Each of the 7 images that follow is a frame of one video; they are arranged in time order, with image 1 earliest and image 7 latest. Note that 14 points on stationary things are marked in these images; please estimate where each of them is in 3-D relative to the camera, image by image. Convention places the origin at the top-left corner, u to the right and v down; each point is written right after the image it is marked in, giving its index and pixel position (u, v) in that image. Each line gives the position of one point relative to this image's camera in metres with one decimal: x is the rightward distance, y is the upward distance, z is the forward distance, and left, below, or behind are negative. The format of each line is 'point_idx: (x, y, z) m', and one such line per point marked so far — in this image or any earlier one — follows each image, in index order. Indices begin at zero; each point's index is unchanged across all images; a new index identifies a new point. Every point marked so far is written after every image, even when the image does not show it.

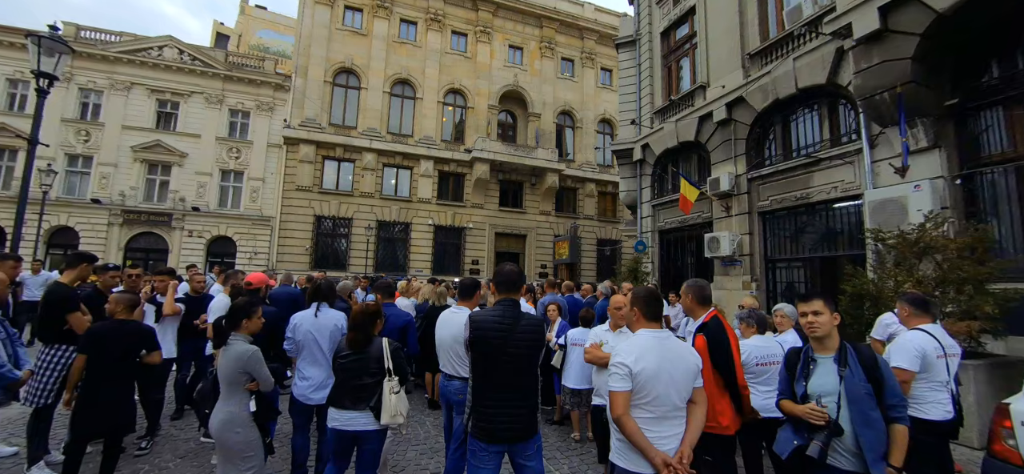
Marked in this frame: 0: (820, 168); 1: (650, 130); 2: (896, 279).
0: (+6.9, +1.6, +9.3) m
1: (+4.9, +3.8, +14.8) m
2: (+5.2, -0.6, +5.7) m
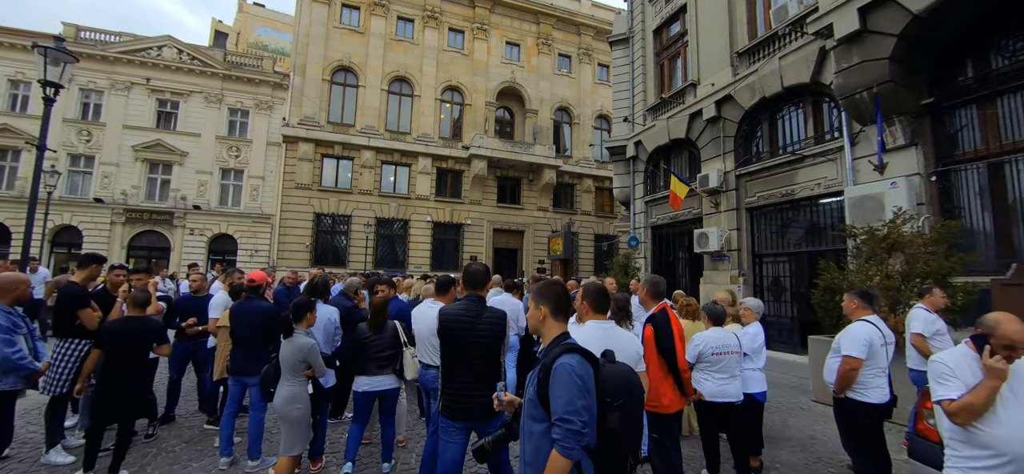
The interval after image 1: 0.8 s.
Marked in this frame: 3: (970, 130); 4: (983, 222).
0: (+6.7, +1.7, +9.6) m
1: (+4.7, +4.0, +15.0) m
2: (+5.0, -0.5, +6.0) m
3: (+8.0, +1.9, +7.3) m
4: (+8.0, +0.3, +7.0) m
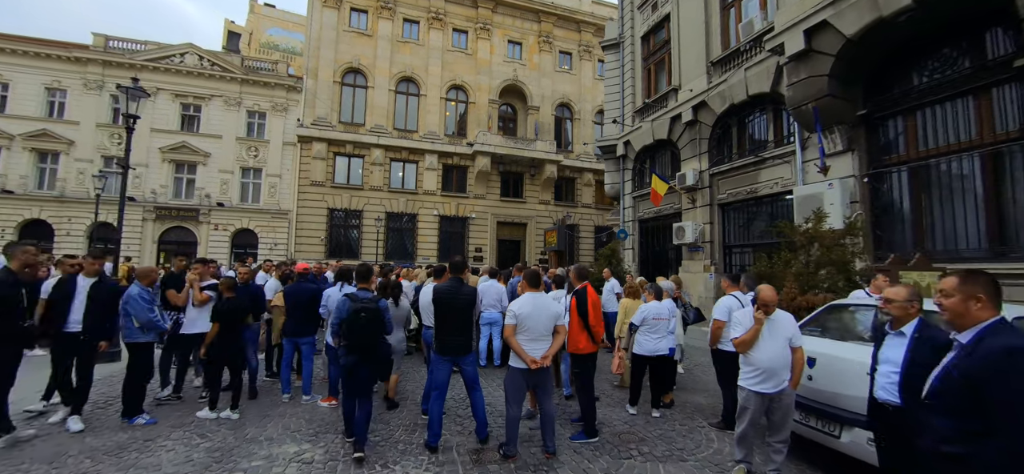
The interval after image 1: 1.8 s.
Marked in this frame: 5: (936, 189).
0: (+6.6, +1.8, +10.7) m
1: (+4.6, +4.2, +16.2) m
2: (+4.8, -0.4, +7.2) m
3: (+7.8, +2.0, +8.4) m
4: (+7.8, +0.4, +8.2) m
5: (+7.9, +0.9, +7.8) m
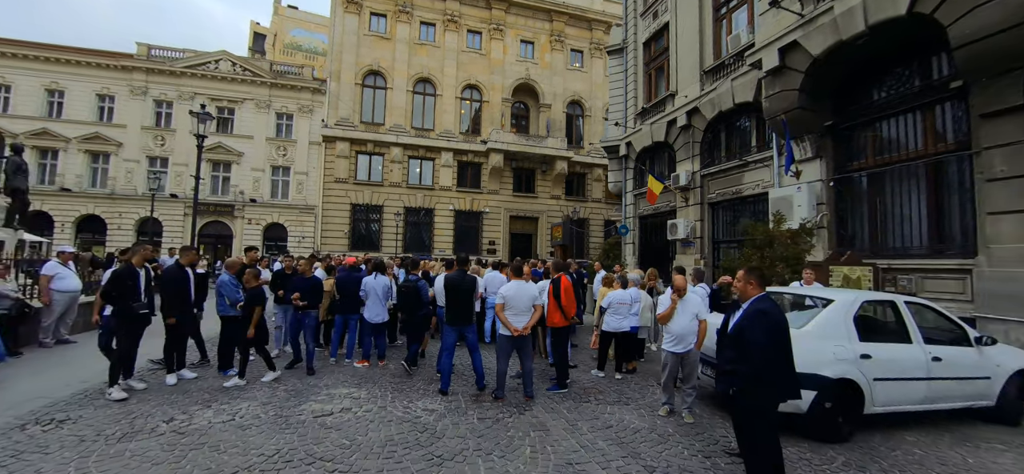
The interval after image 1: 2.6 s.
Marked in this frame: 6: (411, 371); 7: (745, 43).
0: (+6.7, +1.9, +11.8) m
1: (+5.0, +4.4, +17.2) m
2: (+4.8, -0.4, +8.4) m
3: (+7.8, +2.1, +9.4) m
4: (+7.8, +0.4, +9.2) m
5: (+8.0, +0.9, +8.8) m
6: (-1.5, -2.0, +6.1) m
7: (+6.5, +5.4, +11.6) m
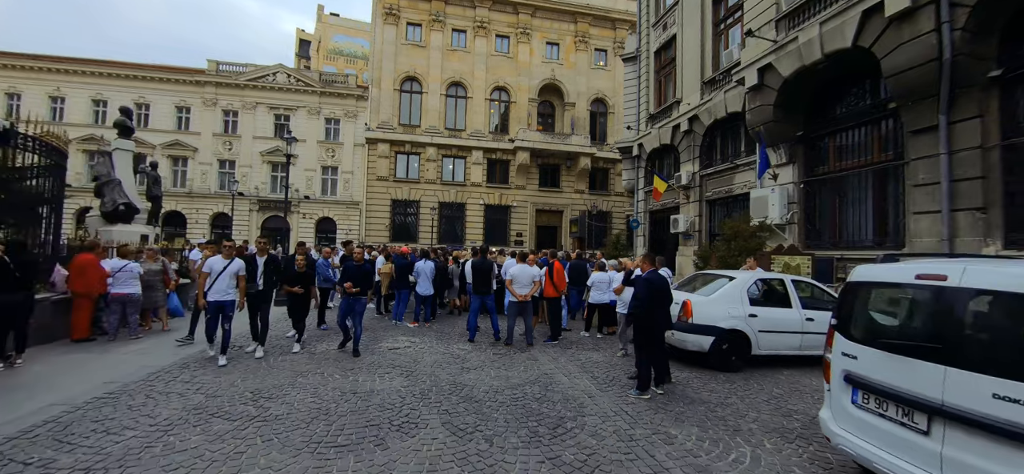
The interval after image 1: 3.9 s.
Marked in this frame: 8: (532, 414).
0: (+7.3, +2.1, +13.4) m
1: (+6.0, +4.7, +18.9) m
2: (+5.1, -0.3, +10.2) m
3: (+8.2, +2.2, +11.0) m
4: (+8.2, +0.6, +10.8) m
5: (+8.3, +1.1, +10.4) m
6: (-1.3, -1.9, +8.5) m
7: (+7.1, +5.6, +13.2) m
8: (+0.2, -1.8, +4.3) m
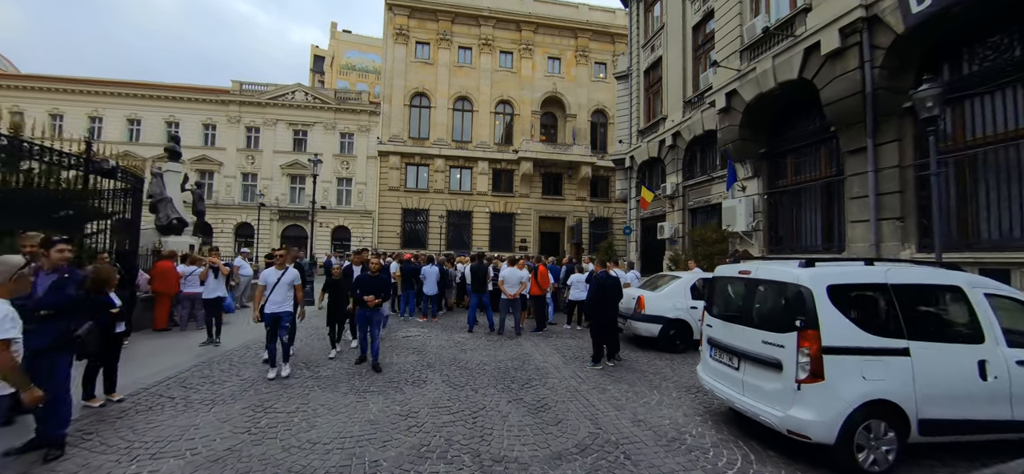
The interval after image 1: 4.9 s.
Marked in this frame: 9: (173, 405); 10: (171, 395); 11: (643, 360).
0: (+7.2, +1.9, +14.8) m
1: (+6.0, +4.5, +20.4) m
2: (+5.0, -0.4, +11.7) m
3: (+8.1, +2.0, +12.4) m
4: (+8.1, +0.4, +12.2) m
5: (+8.2, +0.9, +11.8) m
6: (-1.5, -2.1, +10.1) m
7: (+7.0, +5.4, +14.7) m
8: (0.0, -2.0, +5.9) m
9: (-3.7, -1.8, +4.5) m
10: (-3.9, -1.8, +4.8) m
11: (+2.2, -2.1, +7.0) m
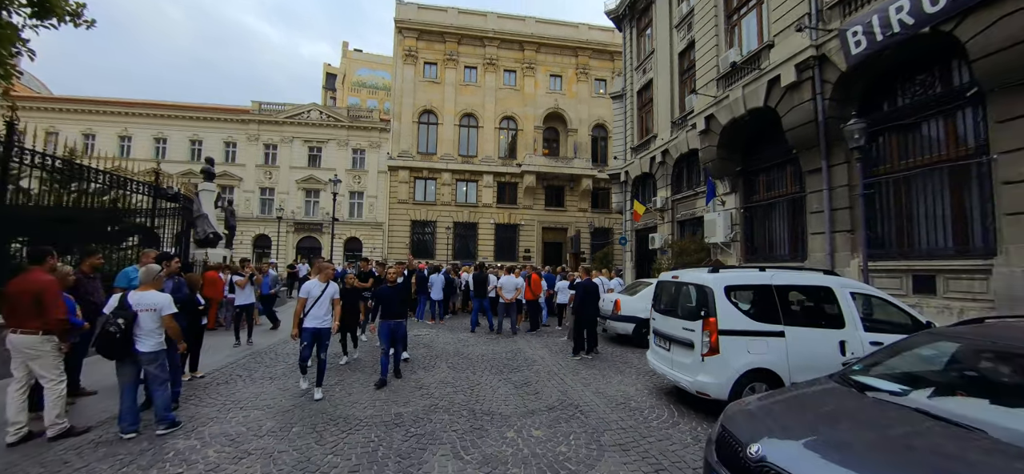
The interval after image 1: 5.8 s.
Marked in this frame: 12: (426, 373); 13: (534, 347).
0: (+7.2, +1.5, +16.1) m
1: (+6.1, +3.9, +21.8) m
2: (+5.0, -0.8, +13.0) m
3: (+8.1, +1.7, +13.7) m
4: (+8.0, +0.1, +13.4) m
5: (+8.1, +0.6, +13.0) m
6: (-1.5, -2.4, +11.4) m
7: (+6.9, +5.0, +16.0) m
8: (-0.2, -2.2, +7.2) m
9: (-3.8, -2.0, +5.9) m
10: (-4.1, -2.0, +6.1) m
11: (+2.1, -2.3, +8.2) m
12: (-1.4, -2.1, +6.5) m
13: (+0.5, -2.3, +8.8) m
